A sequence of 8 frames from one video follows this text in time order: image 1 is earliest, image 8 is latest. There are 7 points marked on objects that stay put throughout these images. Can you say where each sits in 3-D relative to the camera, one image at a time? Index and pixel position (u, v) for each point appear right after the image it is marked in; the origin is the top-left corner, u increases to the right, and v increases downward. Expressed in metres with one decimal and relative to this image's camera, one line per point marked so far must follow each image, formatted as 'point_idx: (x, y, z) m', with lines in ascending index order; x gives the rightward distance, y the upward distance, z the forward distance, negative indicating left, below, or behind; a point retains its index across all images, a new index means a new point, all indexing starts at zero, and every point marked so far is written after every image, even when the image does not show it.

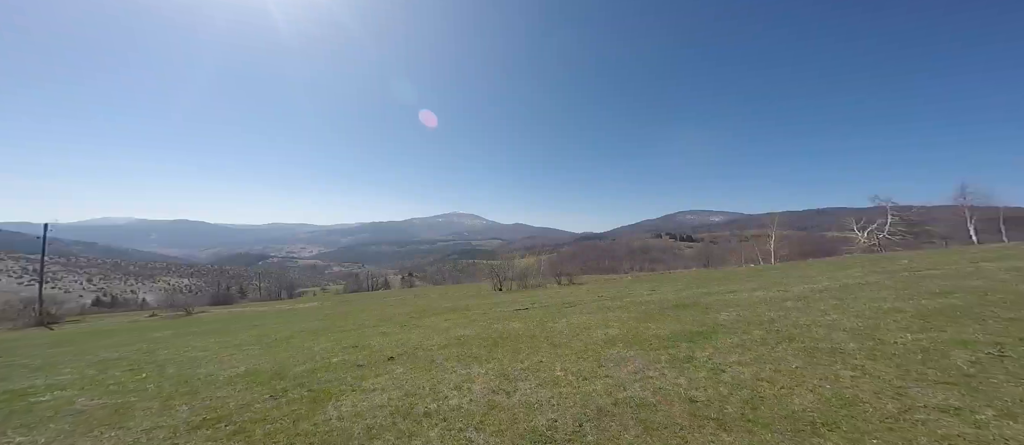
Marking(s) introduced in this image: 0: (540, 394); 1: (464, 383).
0: (+0.6, -3.5, +7.5) m
1: (-1.4, -4.3, +9.8) m
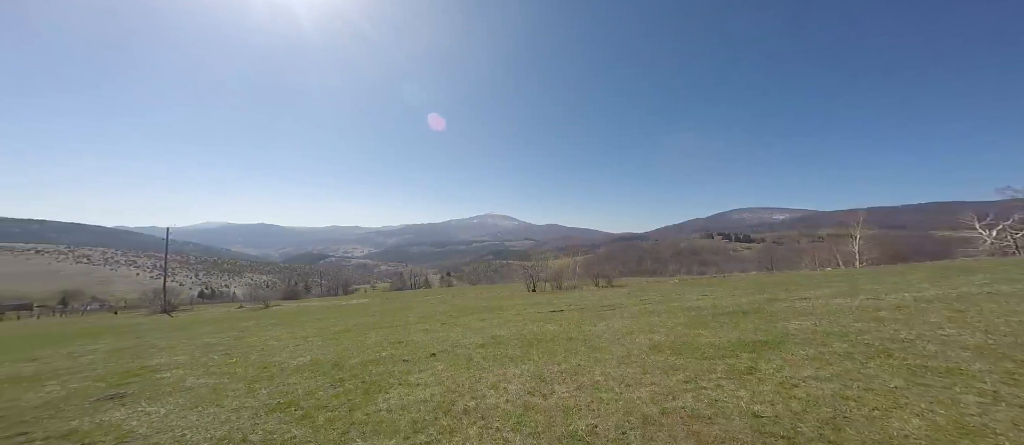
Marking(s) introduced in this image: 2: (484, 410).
0: (+1.3, -3.5, +7.4) m
1: (-0.4, -4.3, +9.9) m
2: (-0.6, -4.0, +8.1) m
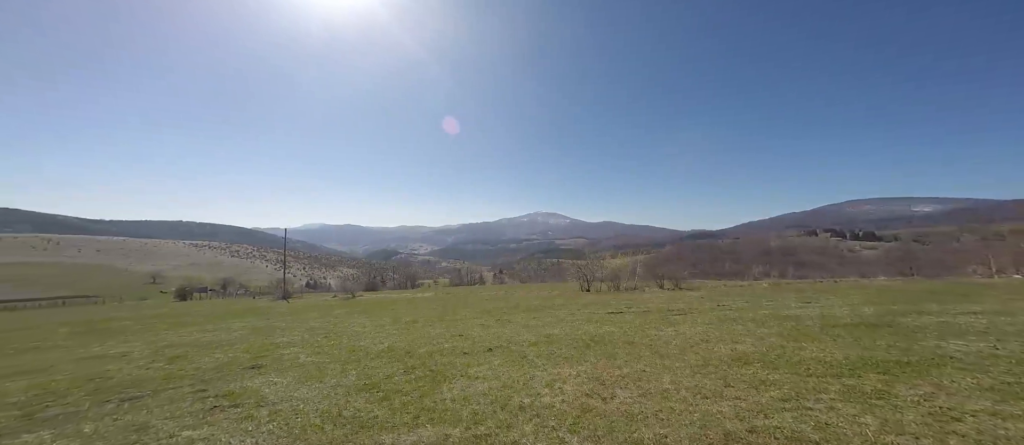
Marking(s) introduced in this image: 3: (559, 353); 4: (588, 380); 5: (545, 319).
0: (+2.5, -3.5, +7.0) m
1: (+1.1, -4.2, +9.8) m
2: (+0.6, -4.0, +8.0) m
3: (+1.6, -4.4, +12.5) m
4: (+1.9, -4.0, +9.3) m
5: (+1.6, -4.9, +18.6) m
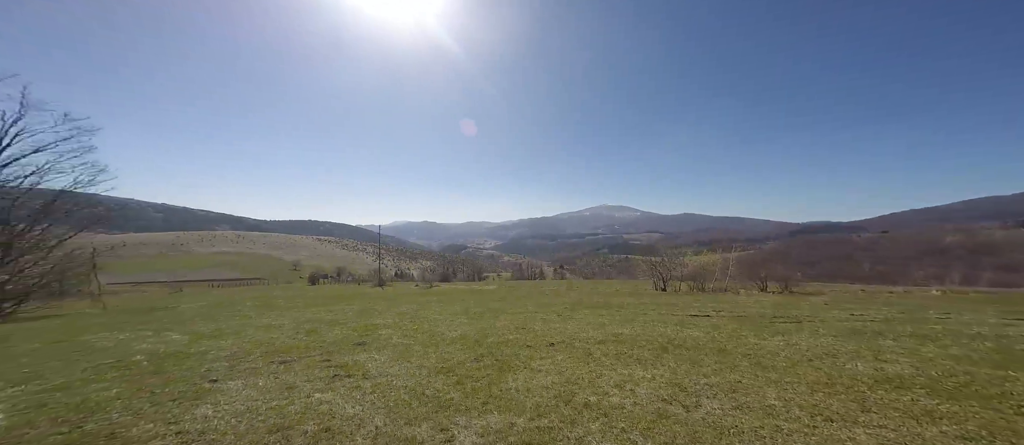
0: (+3.8, -3.4, +6.3) m
1: (+2.9, -4.1, +9.2) m
2: (+2.1, -3.9, +7.5) m
3: (+3.8, -4.2, +11.8) m
4: (+3.6, -3.8, +8.6) m
5: (+4.8, -4.6, +17.9) m
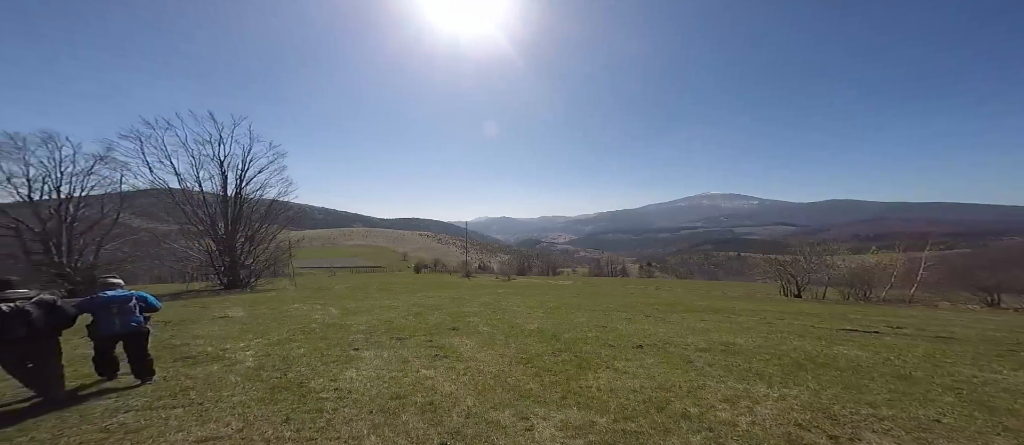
0: (+5.7, -3.3, +5.0) m
1: (+5.3, -4.0, +8.1) m
2: (+4.3, -3.8, +6.5) m
3: (+6.7, -4.1, +10.4) m
4: (+5.9, -3.7, +7.4) m
5: (+8.8, -4.4, +16.2) m
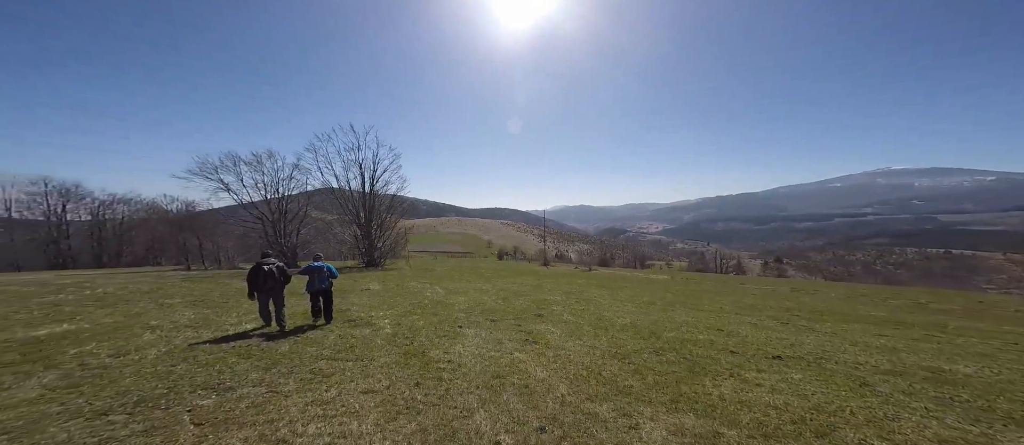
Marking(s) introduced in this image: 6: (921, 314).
0: (+8.6, -3.4, +2.8) m
1: (+8.8, -4.0, +5.9) m
2: (+7.4, -3.9, +4.6) m
3: (+10.6, -4.0, +7.9) m
4: (+9.2, -3.8, +5.1) m
5: (+13.8, -4.2, +13.2) m
6: (+19.1, -4.1, +16.5) m
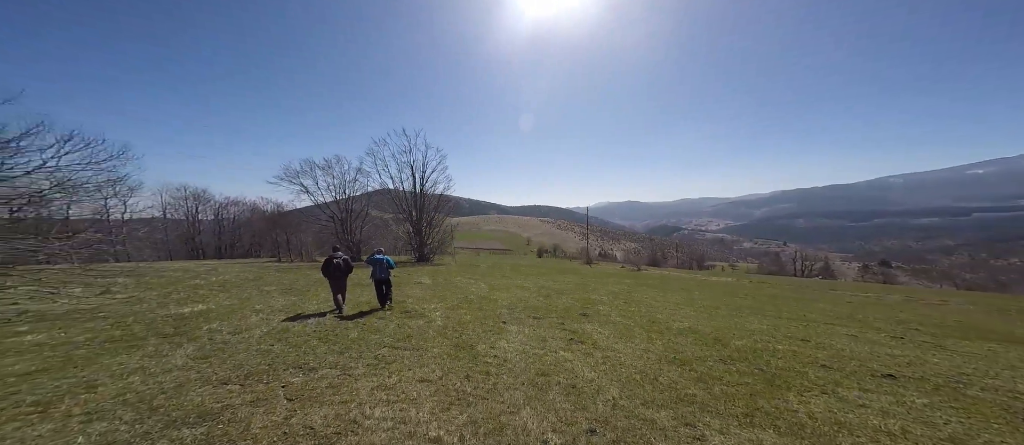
0: (+9.8, -3.3, +0.5) m
1: (+10.4, -3.9, +3.6) m
2: (+8.9, -3.7, +2.4) m
3: (+12.4, -3.9, +5.4) m
4: (+10.7, -3.7, +2.7) m
5: (+16.2, -4.0, +10.3) m
6: (+21.8, -4.0, +13.0) m
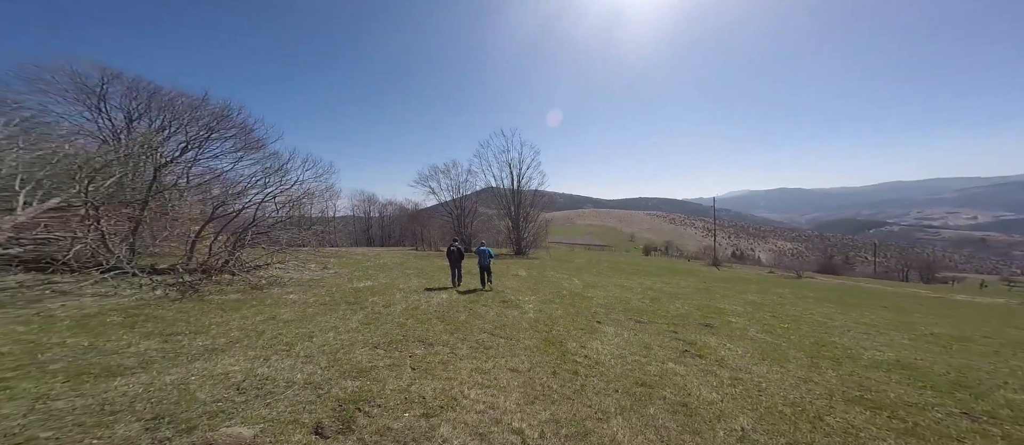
0: (-7.5, -3.2, -4.3) m
1: (-5.8, -3.7, -1.7) m
2: (-7.6, -3.6, -2.2) m
3: (-3.2, -3.7, -0.8) m
4: (-5.8, -3.5, -2.6) m
5: (+2.2, -3.8, +2.3) m
6: (+8.5, -3.7, +2.5) m
